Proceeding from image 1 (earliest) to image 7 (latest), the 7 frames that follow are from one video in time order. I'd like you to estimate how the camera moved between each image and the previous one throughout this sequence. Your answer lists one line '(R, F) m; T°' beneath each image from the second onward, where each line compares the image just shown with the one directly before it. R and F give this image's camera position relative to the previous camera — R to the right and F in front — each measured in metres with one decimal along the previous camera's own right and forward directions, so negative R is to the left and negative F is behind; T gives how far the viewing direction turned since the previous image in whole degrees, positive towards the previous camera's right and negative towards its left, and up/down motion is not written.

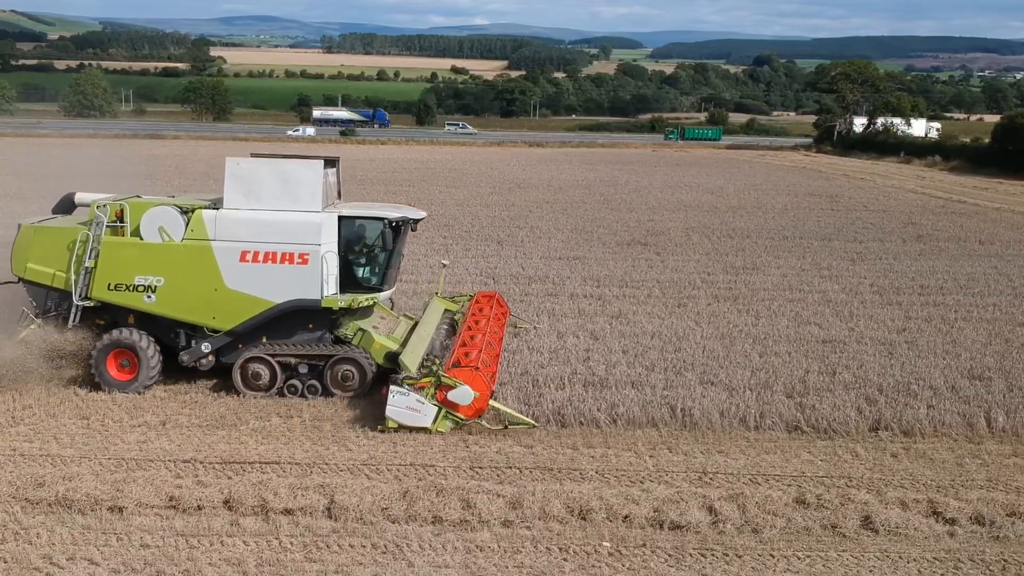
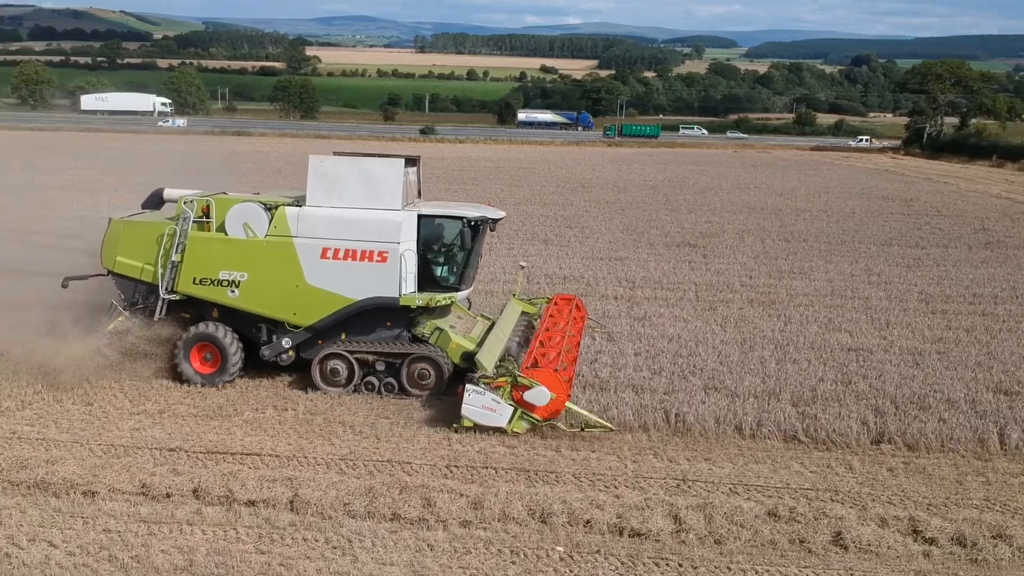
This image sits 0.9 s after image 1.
(+0.7, +0.1) m; -5°
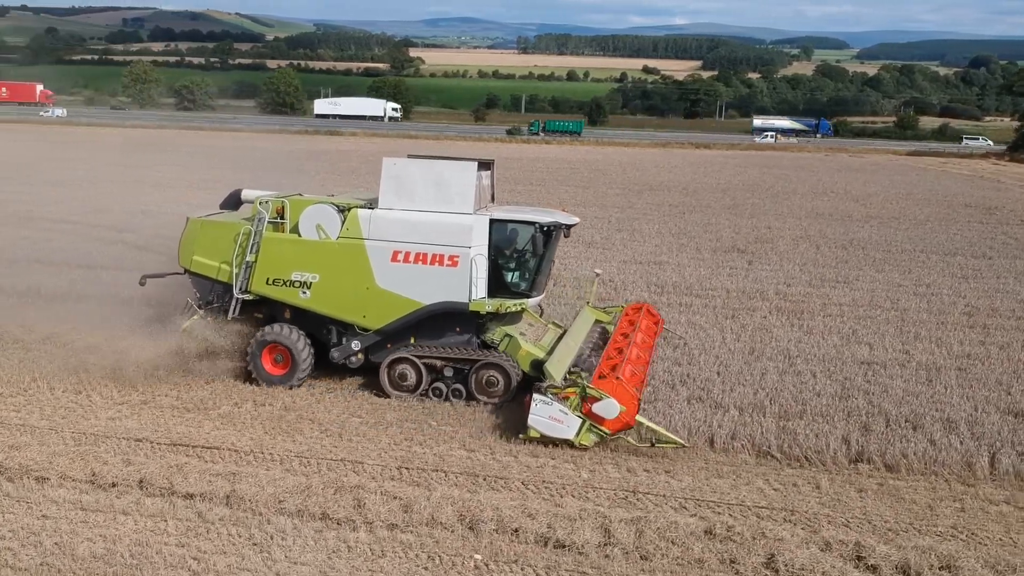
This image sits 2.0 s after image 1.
(+1.0, +0.1) m; -6°
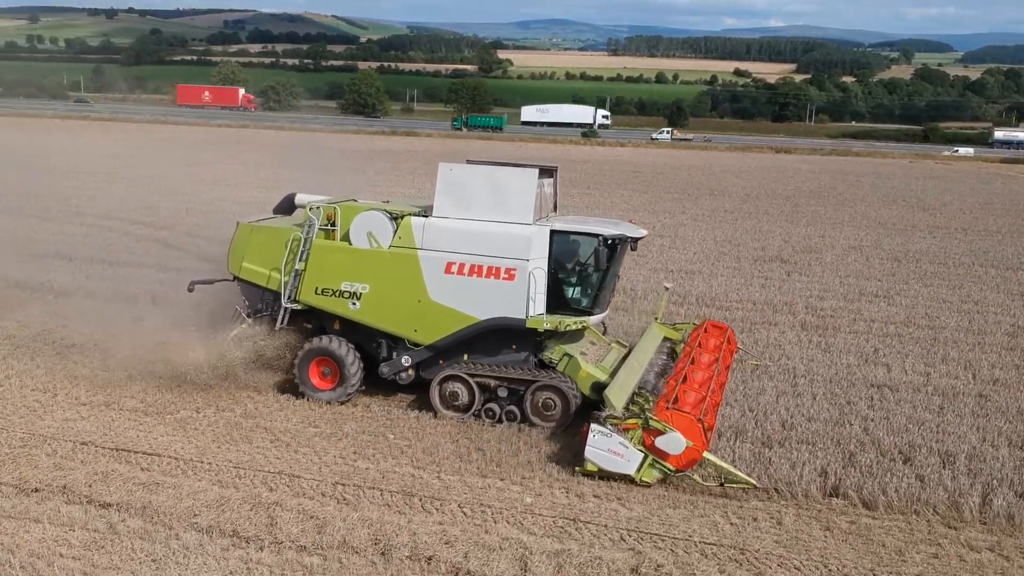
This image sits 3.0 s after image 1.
(+0.9, +0.4) m; -5°
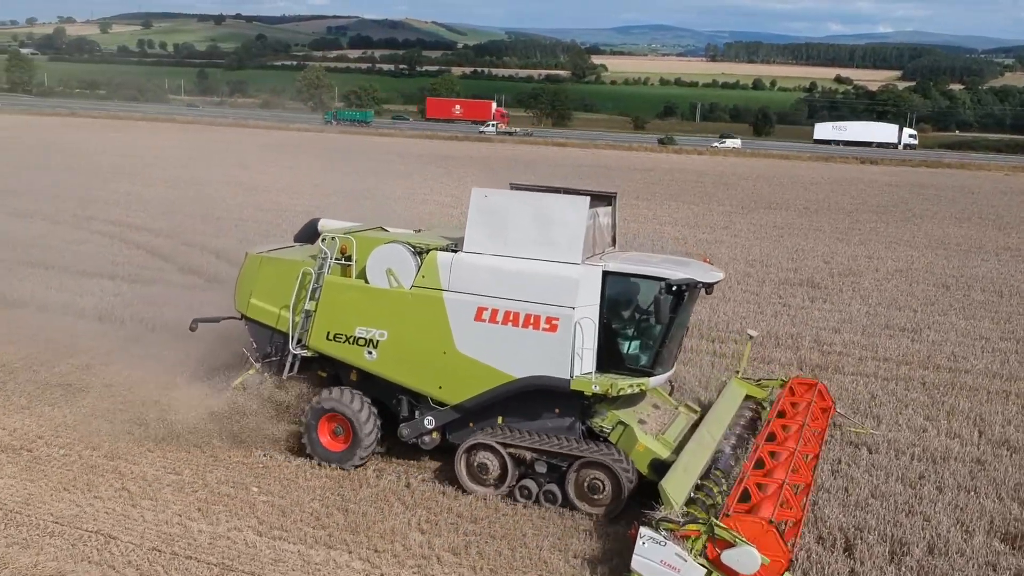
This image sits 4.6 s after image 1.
(+1.4, +1.1) m; -5°
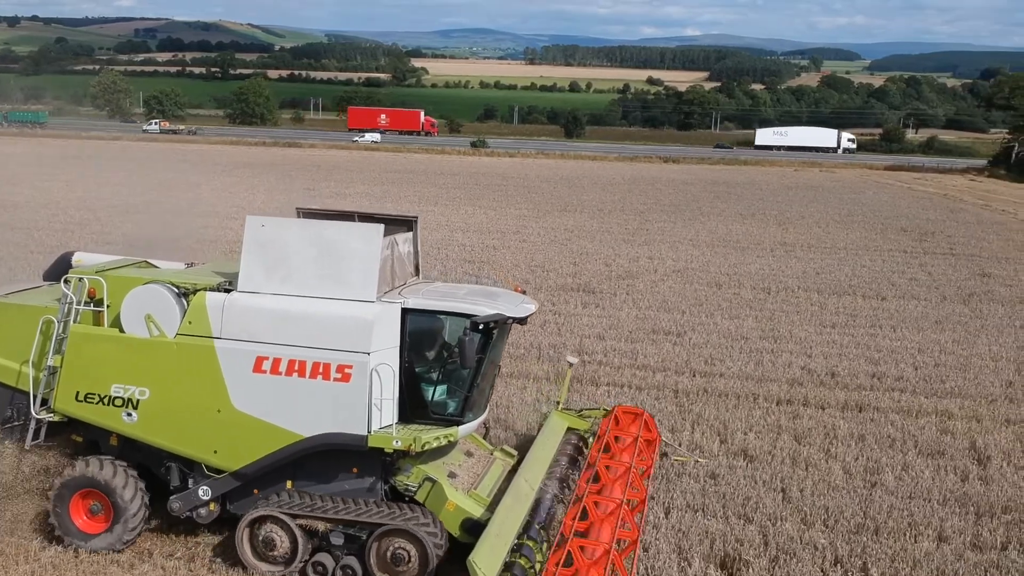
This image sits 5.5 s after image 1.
(+0.5, +0.6) m; +10°
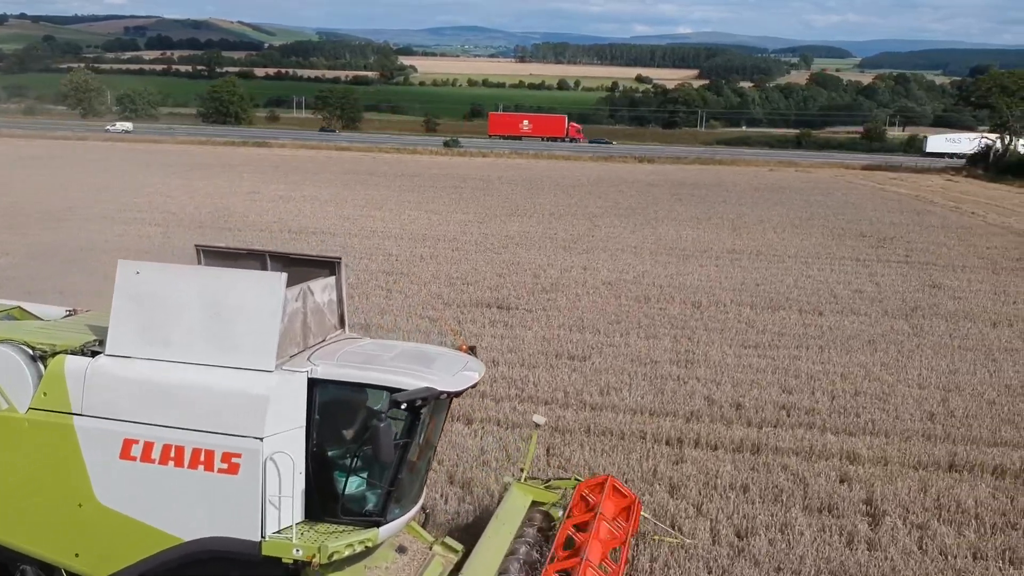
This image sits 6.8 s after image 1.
(+0.6, +0.5) m; 0°
